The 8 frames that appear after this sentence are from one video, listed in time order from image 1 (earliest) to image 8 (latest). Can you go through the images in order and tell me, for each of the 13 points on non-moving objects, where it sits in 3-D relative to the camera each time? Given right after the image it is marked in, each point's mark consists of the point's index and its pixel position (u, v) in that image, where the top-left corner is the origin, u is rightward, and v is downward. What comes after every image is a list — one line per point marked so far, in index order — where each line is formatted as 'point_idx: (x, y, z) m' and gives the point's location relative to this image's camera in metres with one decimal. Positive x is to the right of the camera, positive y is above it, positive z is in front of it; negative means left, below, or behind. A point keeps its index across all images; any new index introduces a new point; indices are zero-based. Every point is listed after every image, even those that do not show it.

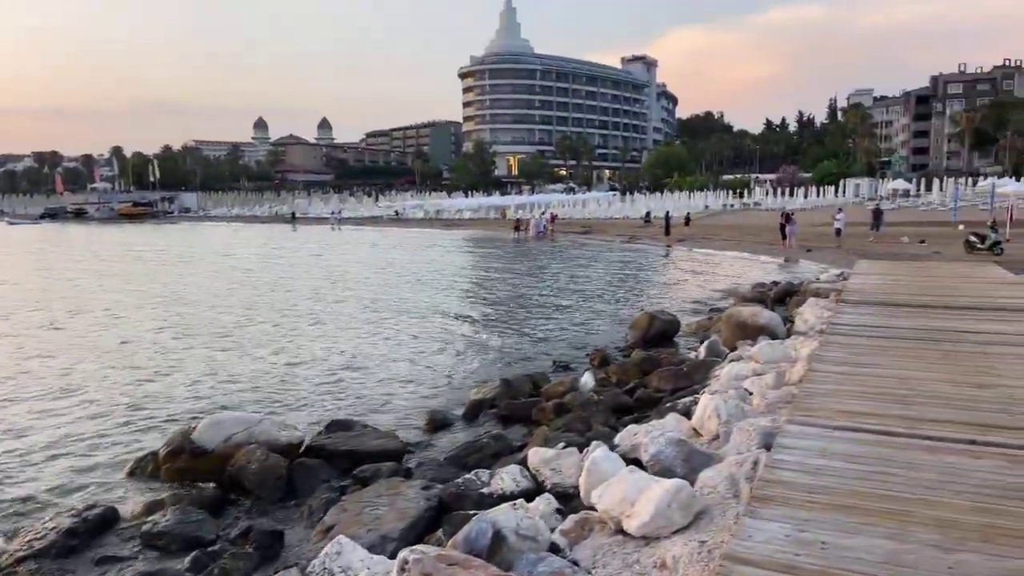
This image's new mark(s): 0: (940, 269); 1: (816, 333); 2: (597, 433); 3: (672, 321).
0: (+9.4, +0.4, +17.4) m
1: (+4.0, -0.6, +10.4) m
2: (+0.8, -1.3, +7.2) m
3: (+2.6, -0.5, +13.1) m
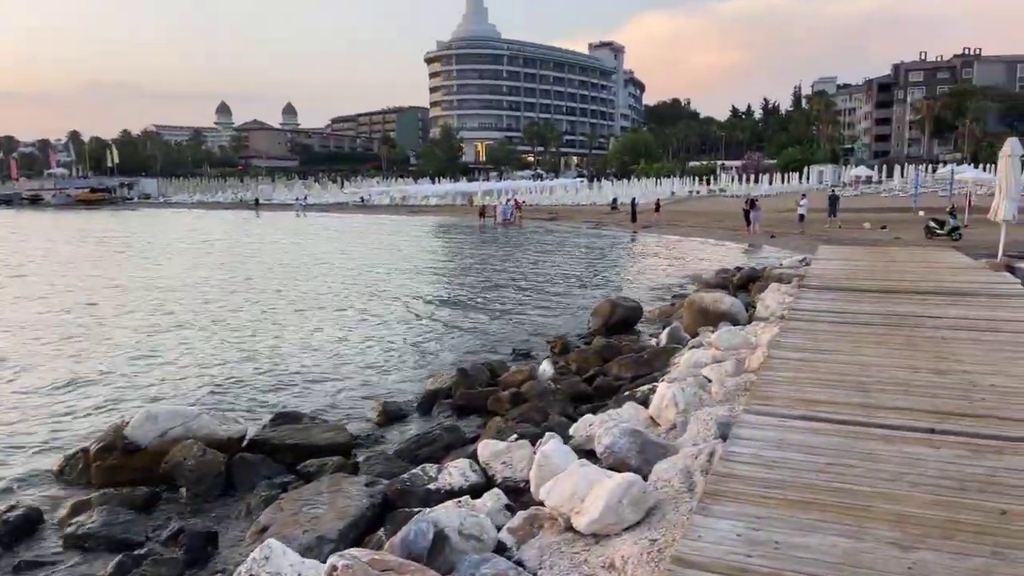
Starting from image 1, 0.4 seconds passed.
0: (+8.6, +0.8, +17.5) m
1: (+3.4, -0.4, +10.3) m
2: (+0.4, -1.2, +7.0) m
3: (+2.0, -0.3, +13.0) m
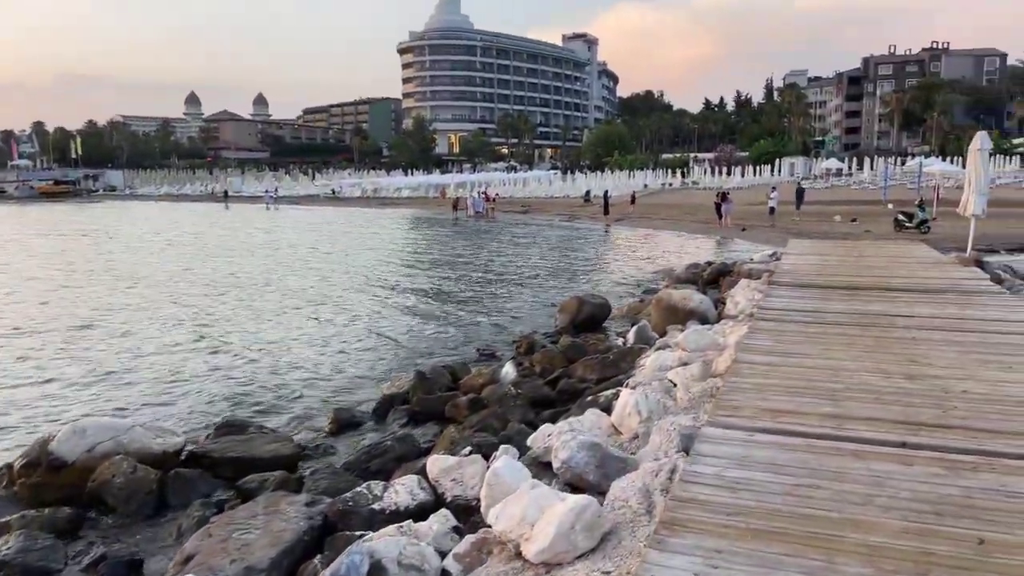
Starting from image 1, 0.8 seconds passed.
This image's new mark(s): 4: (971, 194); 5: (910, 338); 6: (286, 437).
0: (+7.9, +0.9, +17.4) m
1: (+3.0, -0.4, +10.0) m
2: (0.0, -1.2, +6.7) m
3: (+1.4, -0.3, +12.7) m
4: (+8.3, +1.7, +14.3) m
5: (+3.7, -0.5, +7.4) m
6: (-2.0, -1.3, +7.0) m
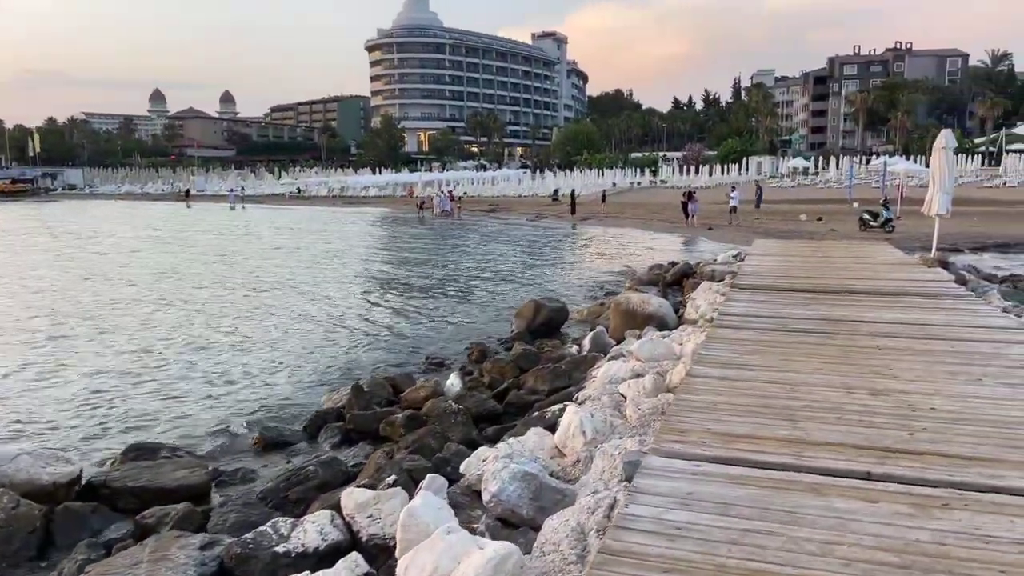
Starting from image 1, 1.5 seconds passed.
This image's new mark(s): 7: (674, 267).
0: (+7.0, +0.9, +17.1) m
1: (+2.3, -0.4, +9.6) m
2: (-0.5, -1.3, +6.1) m
3: (+0.7, -0.3, +12.2) m
4: (+7.5, +1.7, +14.1) m
5: (+3.2, -0.5, +7.0) m
6: (-2.5, -1.4, +6.3) m
7: (+3.7, +0.5, +18.0) m
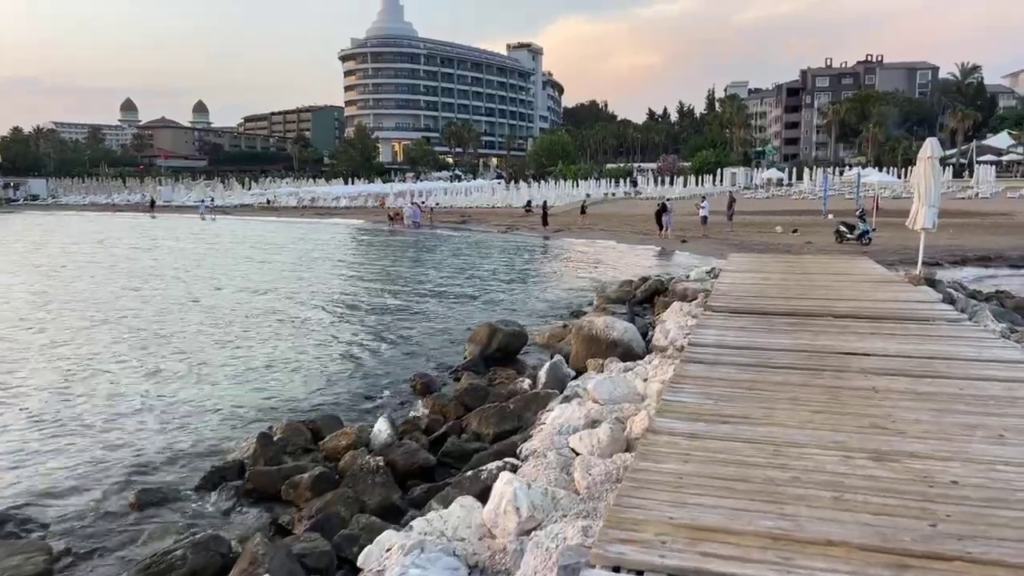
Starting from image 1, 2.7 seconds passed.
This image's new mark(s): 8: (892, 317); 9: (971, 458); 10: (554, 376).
0: (+6.2, +0.5, +16.2) m
1: (+1.7, -0.7, +8.5) m
2: (-1.0, -1.5, +4.9) m
3: (0.0, -0.6, +11.0) m
4: (+6.8, +1.4, +13.2) m
5: (+2.7, -0.8, +5.9) m
6: (-3.0, -1.6, +5.1) m
7: (+2.9, +0.1, +16.9) m
8: (+4.5, -0.3, +9.3) m
9: (+2.6, -1.0, +4.4) m
10: (+0.5, -1.0, +8.8) m
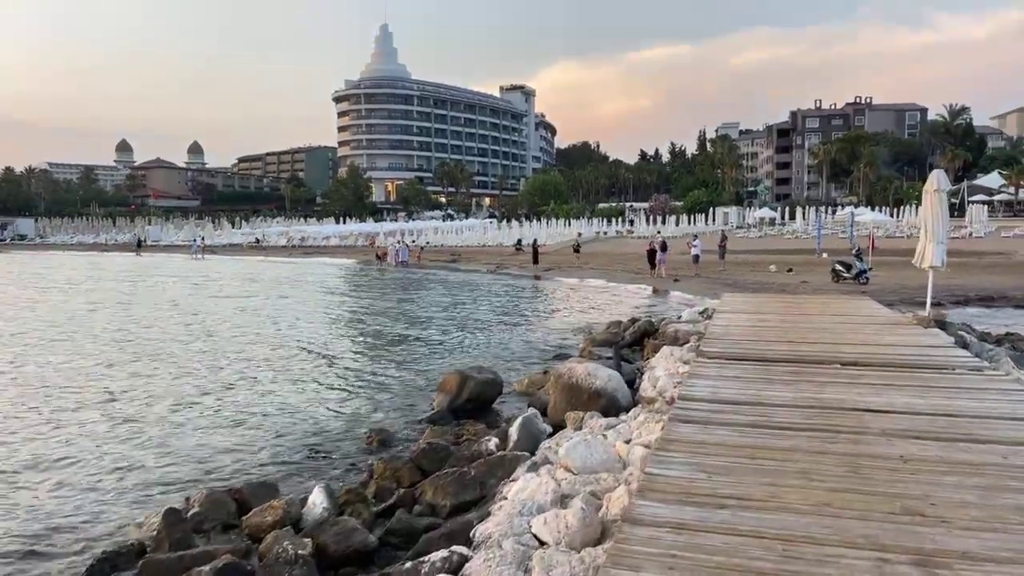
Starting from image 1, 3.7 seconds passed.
0: (+5.8, -0.3, +15.2) m
1: (+1.4, -1.1, +7.4) m
2: (-1.3, -1.8, +3.8) m
3: (-0.3, -1.2, +10.0) m
4: (+6.5, +0.7, +12.3) m
5: (+2.4, -1.1, +4.9) m
6: (-3.3, -1.9, +4.0) m
7: (+2.5, -0.7, +15.9) m
8: (+4.1, -0.8, +8.3) m
9: (+2.3, -1.2, +3.4) m
10: (+0.1, -1.4, +7.7) m
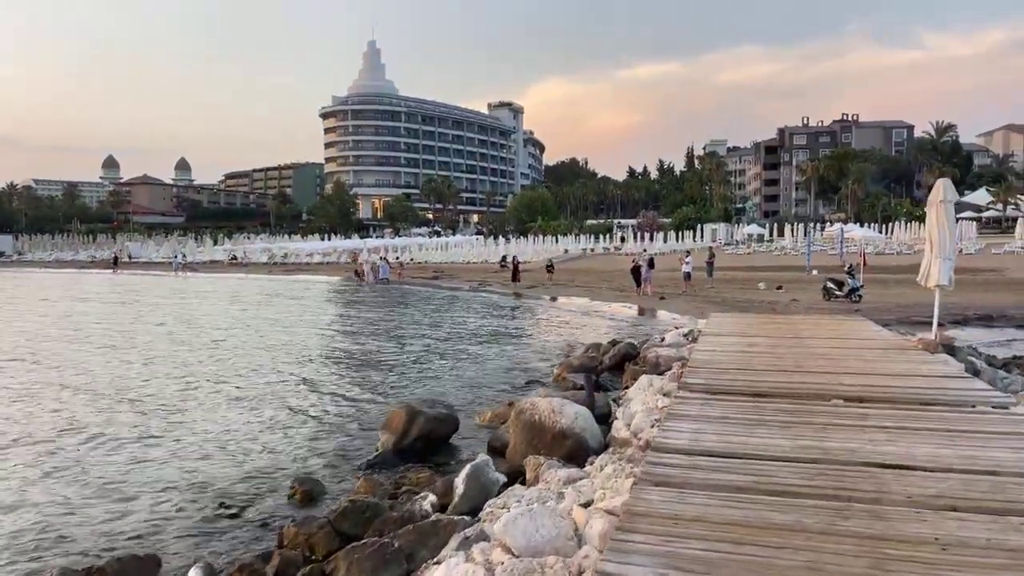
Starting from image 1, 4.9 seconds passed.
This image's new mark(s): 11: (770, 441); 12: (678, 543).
0: (+5.2, -0.7, +14.1) m
1: (+1.0, -1.3, +6.2) m
2: (-1.7, -1.9, +2.5) m
3: (-0.8, -1.4, +8.7) m
4: (+5.9, +0.4, +11.1) m
5: (+2.0, -1.2, +3.7) m
6: (-3.7, -2.0, +2.7) m
7: (+1.9, -1.1, +14.7) m
8: (+3.7, -1.0, +7.1) m
9: (+1.9, -1.3, +2.2) m
10: (-0.3, -1.6, +6.4) m
11: (+1.8, -1.1, +5.6) m
12: (+0.8, -1.2, +3.7) m
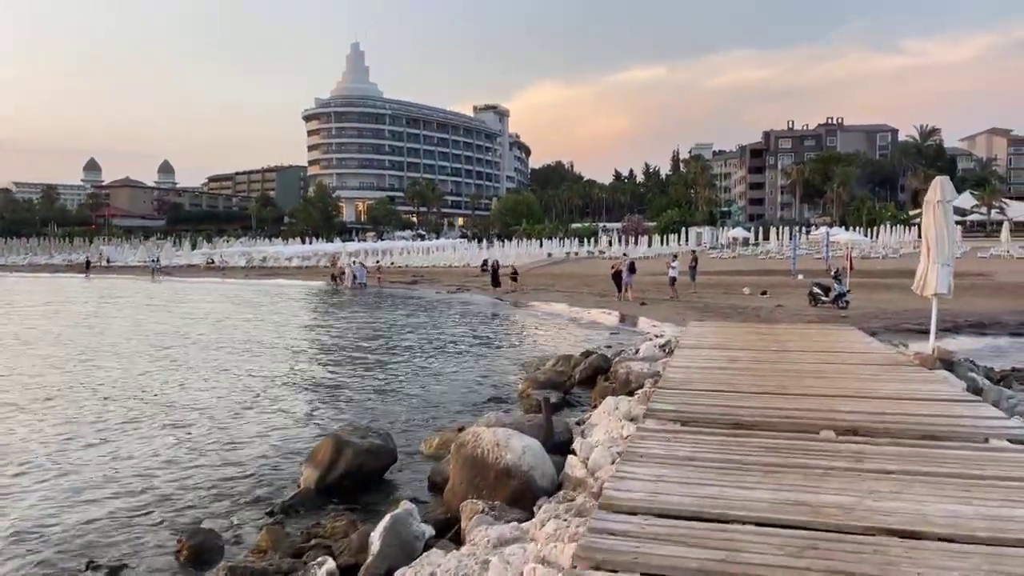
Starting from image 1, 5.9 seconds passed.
0: (+4.6, -0.8, +13.0) m
1: (+0.5, -1.4, +5.1) m
2: (-2.1, -2.0, +1.4) m
3: (-1.3, -1.5, +7.6) m
4: (+5.4, +0.3, +10.1) m
5: (+1.5, -1.3, +2.6) m
6: (-4.1, -2.1, +1.5) m
7: (+1.3, -1.3, +13.6) m
8: (+3.2, -1.1, +6.0) m
9: (+1.5, -1.4, +1.1) m
10: (-0.8, -1.7, +5.3) m
11: (+1.3, -1.2, +4.5) m
12: (+0.3, -1.3, +2.6) m
